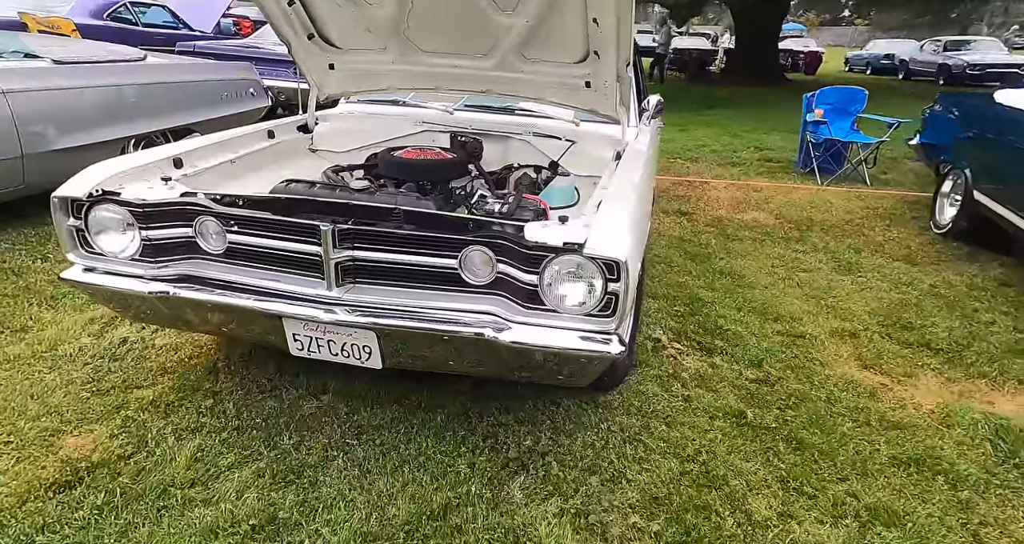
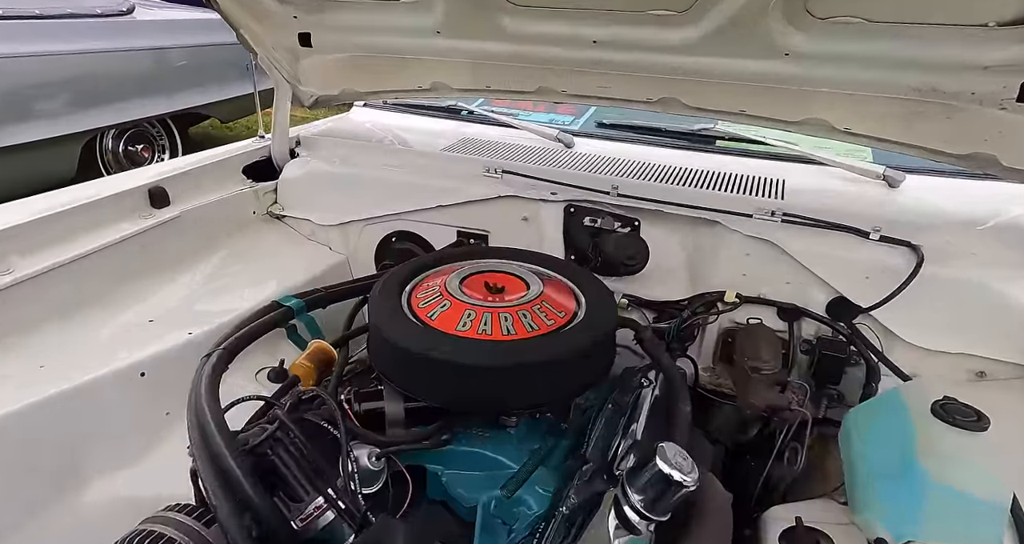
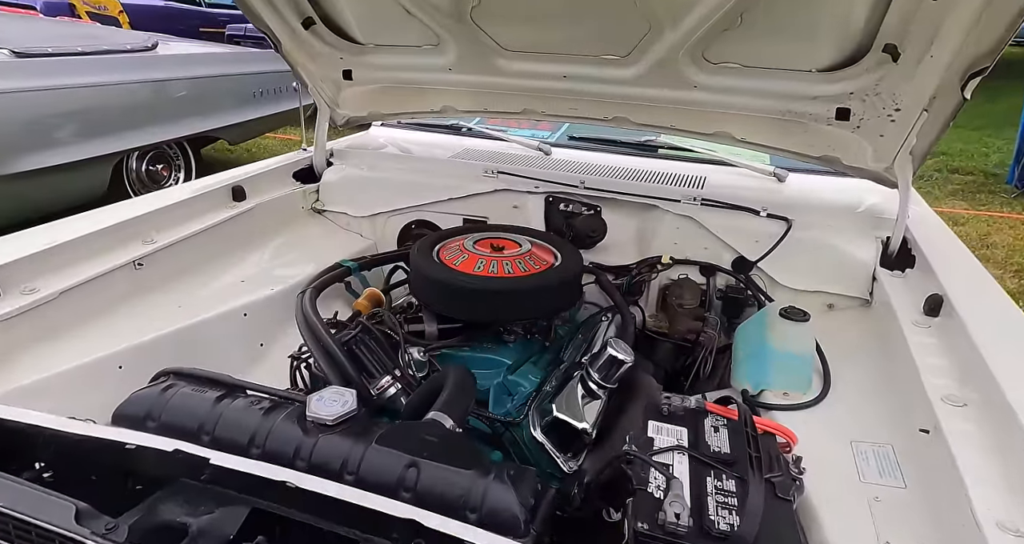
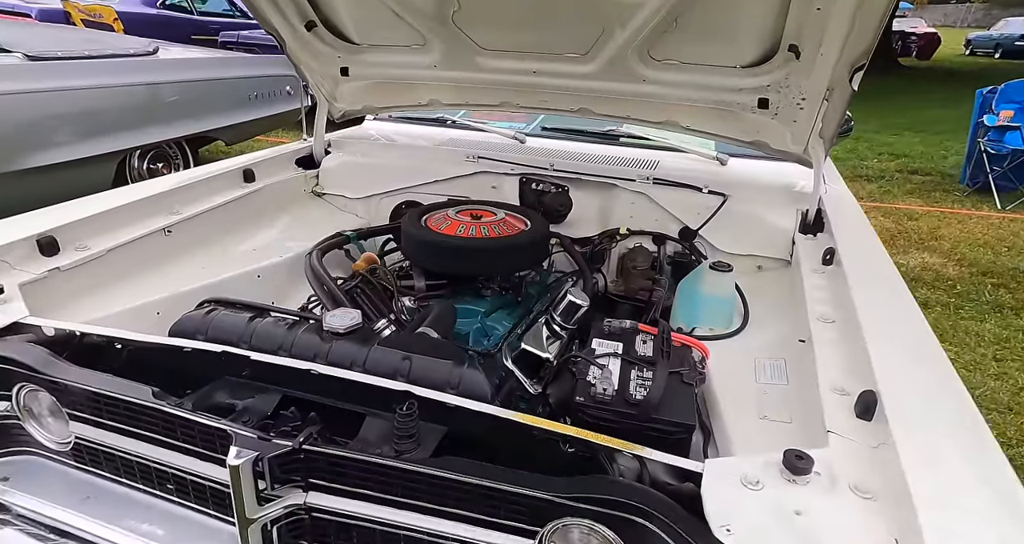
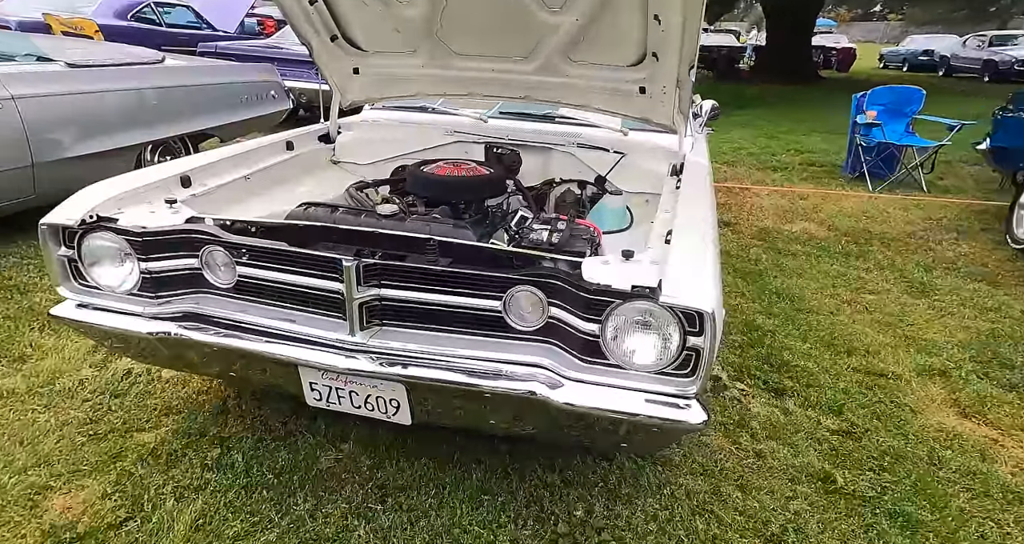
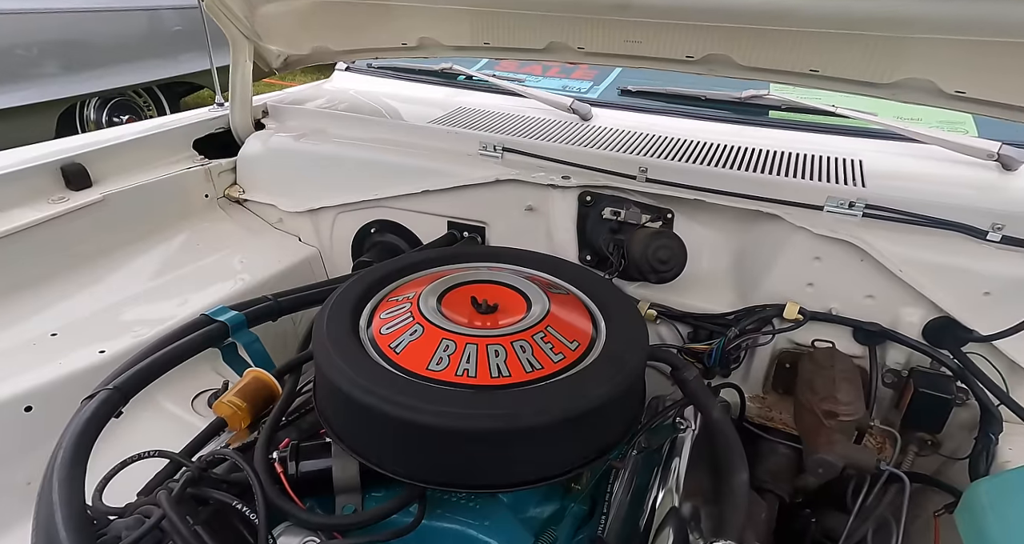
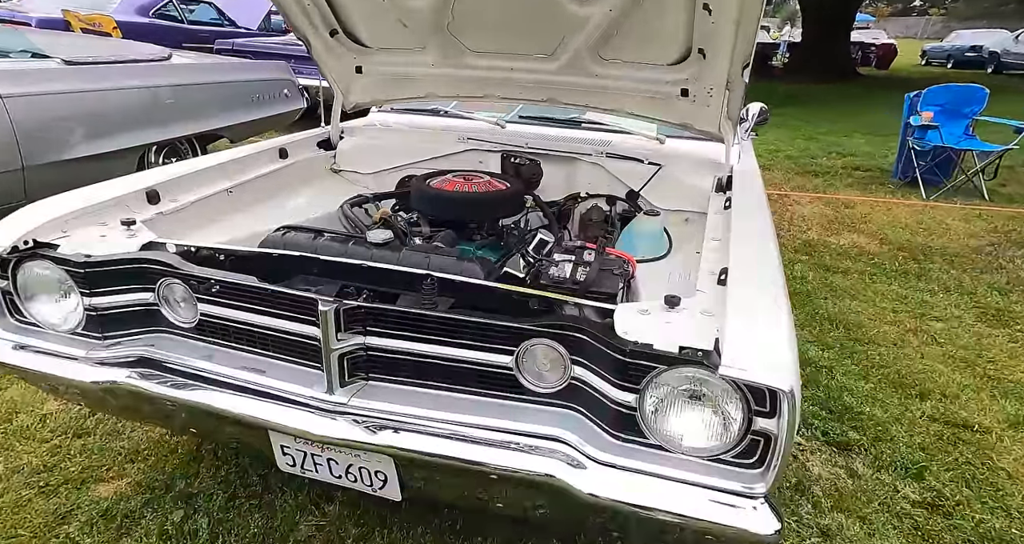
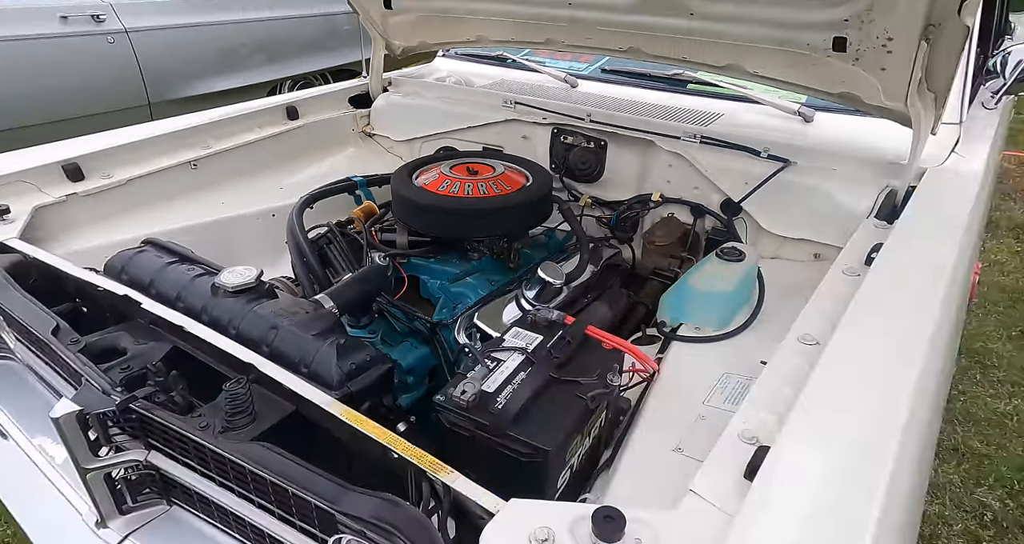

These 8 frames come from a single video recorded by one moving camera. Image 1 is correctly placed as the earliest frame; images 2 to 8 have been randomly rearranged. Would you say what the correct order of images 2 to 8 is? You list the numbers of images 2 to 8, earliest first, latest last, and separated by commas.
5, 7, 4, 3, 2, 6, 8
